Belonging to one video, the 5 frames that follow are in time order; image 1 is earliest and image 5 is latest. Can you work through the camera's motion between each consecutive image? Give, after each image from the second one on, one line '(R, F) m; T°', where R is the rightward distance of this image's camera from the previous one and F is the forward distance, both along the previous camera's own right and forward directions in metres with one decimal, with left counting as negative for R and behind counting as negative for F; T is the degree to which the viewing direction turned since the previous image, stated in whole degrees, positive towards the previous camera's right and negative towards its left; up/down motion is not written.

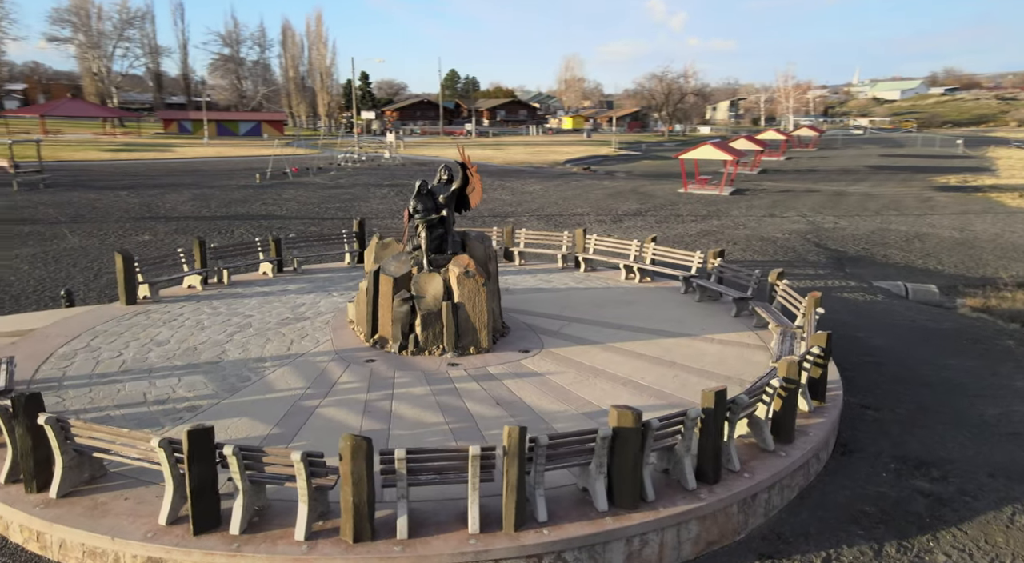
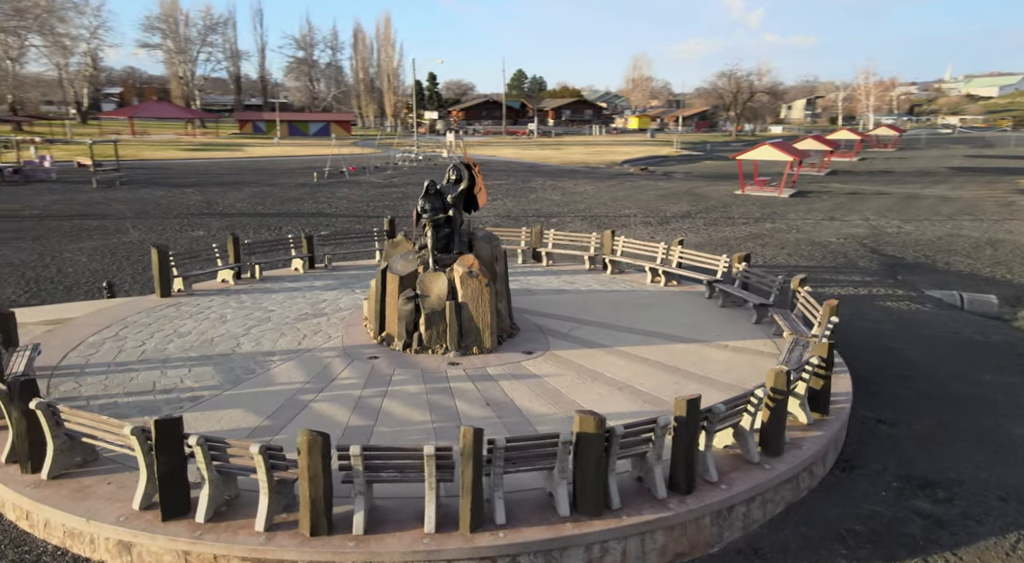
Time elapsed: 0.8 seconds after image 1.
(+0.6, +0.1) m; -5°
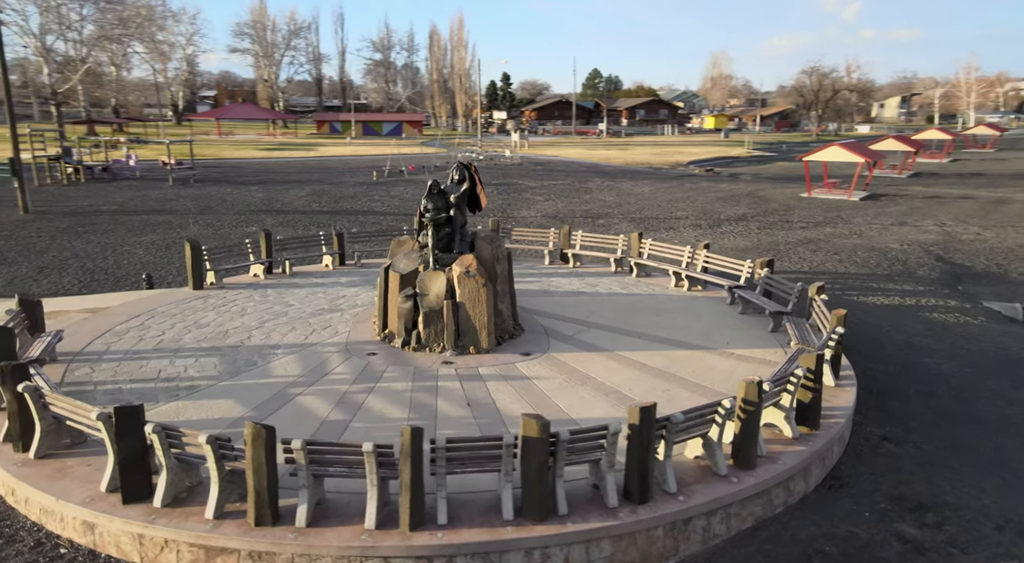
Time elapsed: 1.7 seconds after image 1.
(+0.7, +0.1) m; -5°
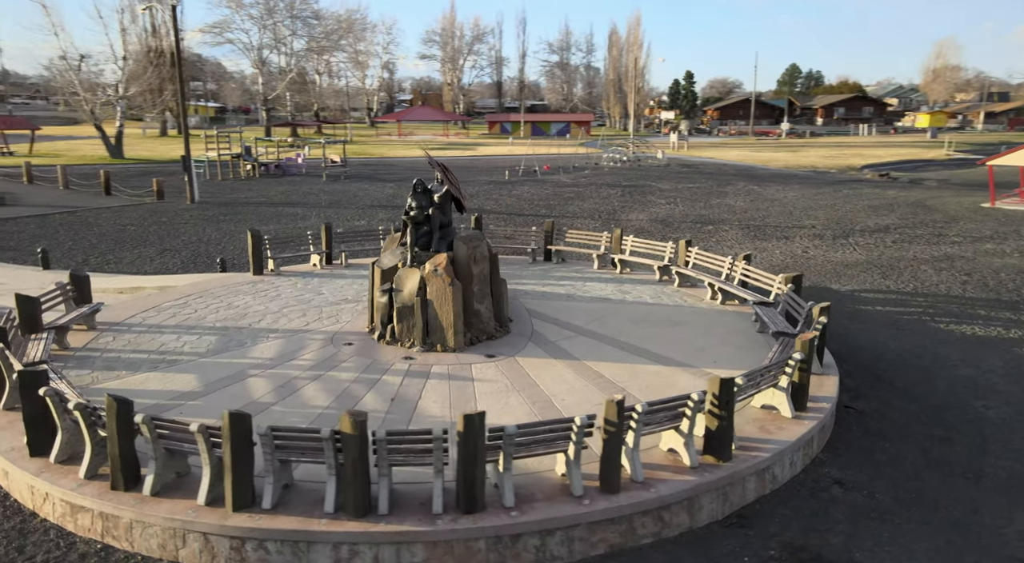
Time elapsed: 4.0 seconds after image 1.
(+2.1, +0.3) m; -12°
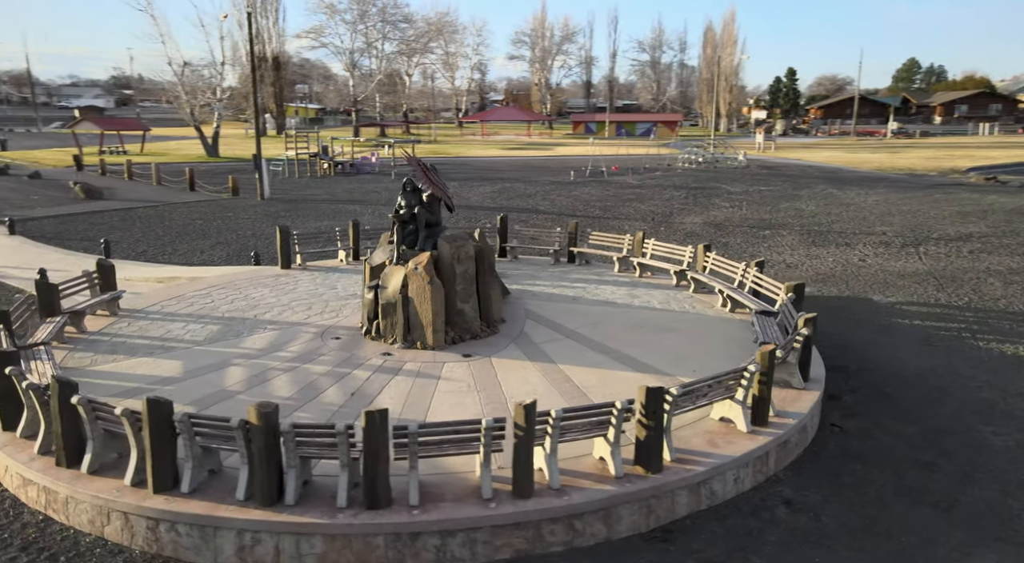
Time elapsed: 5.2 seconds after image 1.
(+1.1, 0.0) m; -6°
